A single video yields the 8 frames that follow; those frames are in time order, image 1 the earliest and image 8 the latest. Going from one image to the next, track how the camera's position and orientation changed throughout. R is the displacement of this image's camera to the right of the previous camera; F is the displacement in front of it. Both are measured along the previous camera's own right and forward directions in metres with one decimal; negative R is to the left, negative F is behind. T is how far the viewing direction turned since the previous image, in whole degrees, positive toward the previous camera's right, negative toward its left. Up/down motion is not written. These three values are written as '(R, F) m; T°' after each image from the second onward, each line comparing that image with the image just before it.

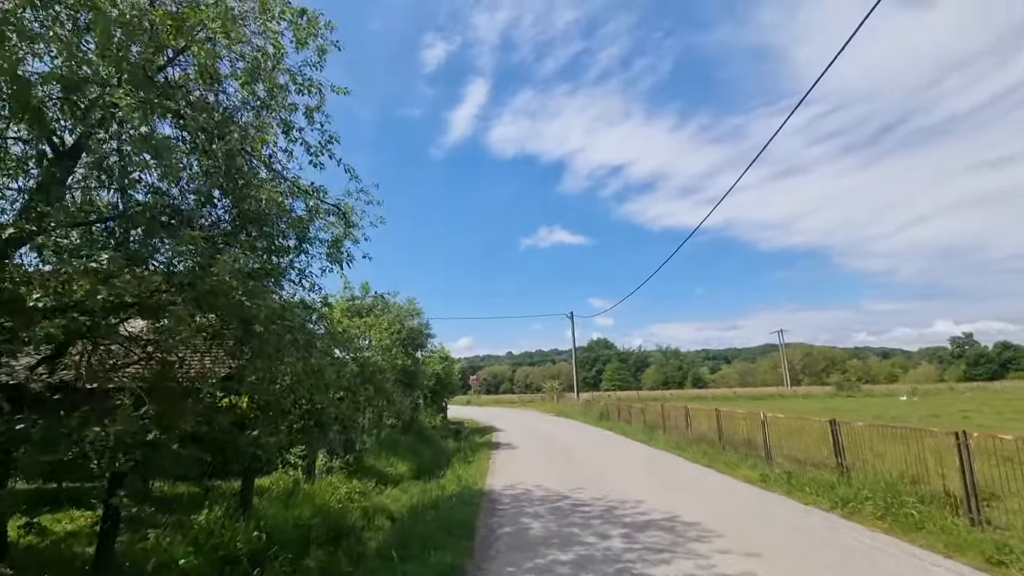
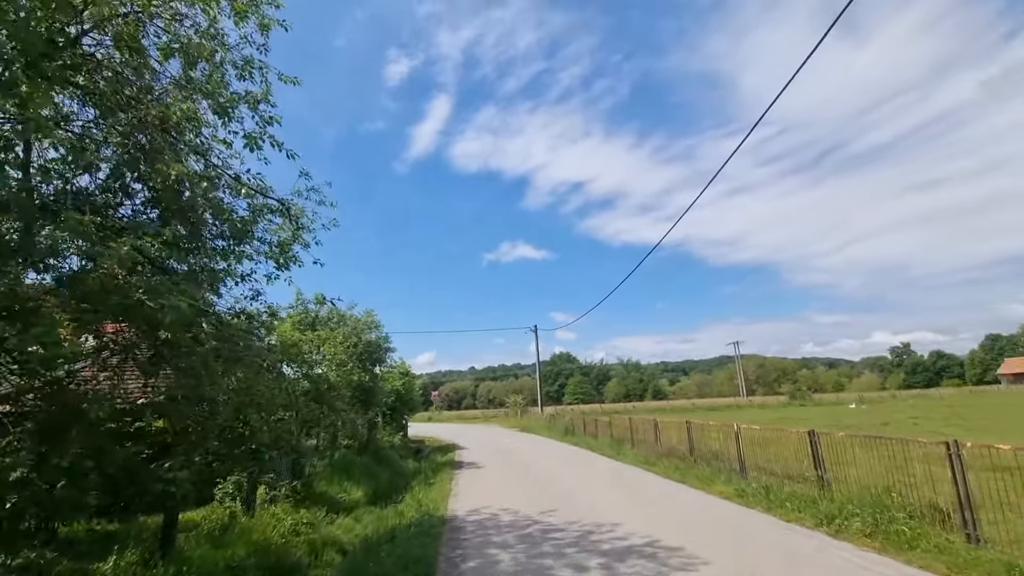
(0.0, +0.6) m; +4°
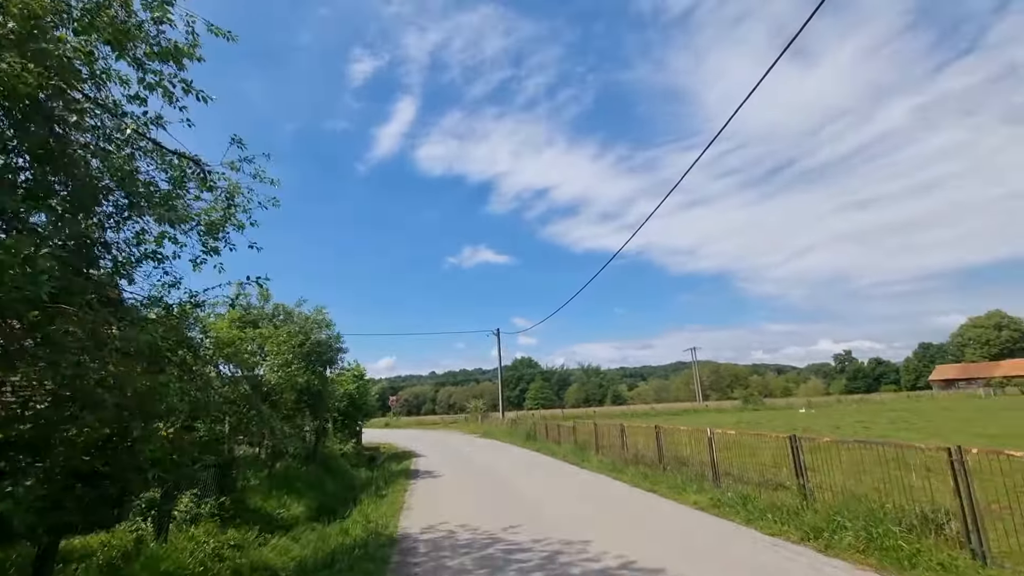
(0.0, +0.8) m; +4°
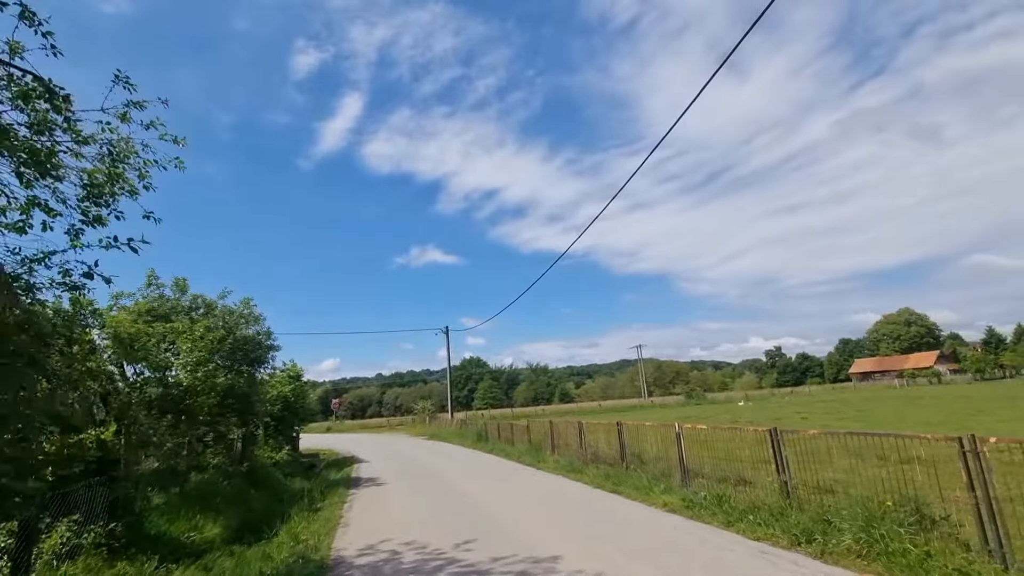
(-0.1, +1.0) m; +6°
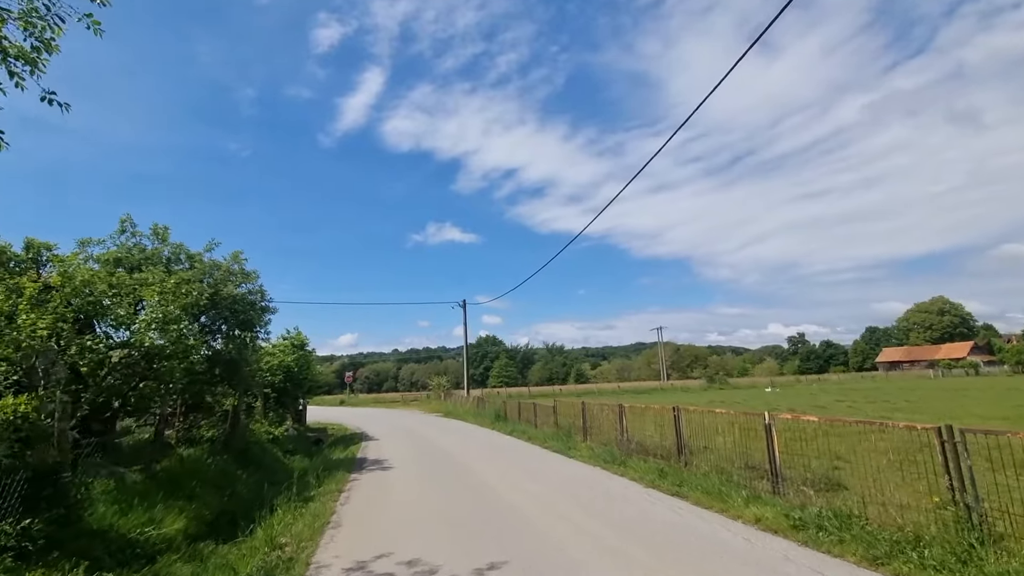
(-0.3, +2.1) m; -2°
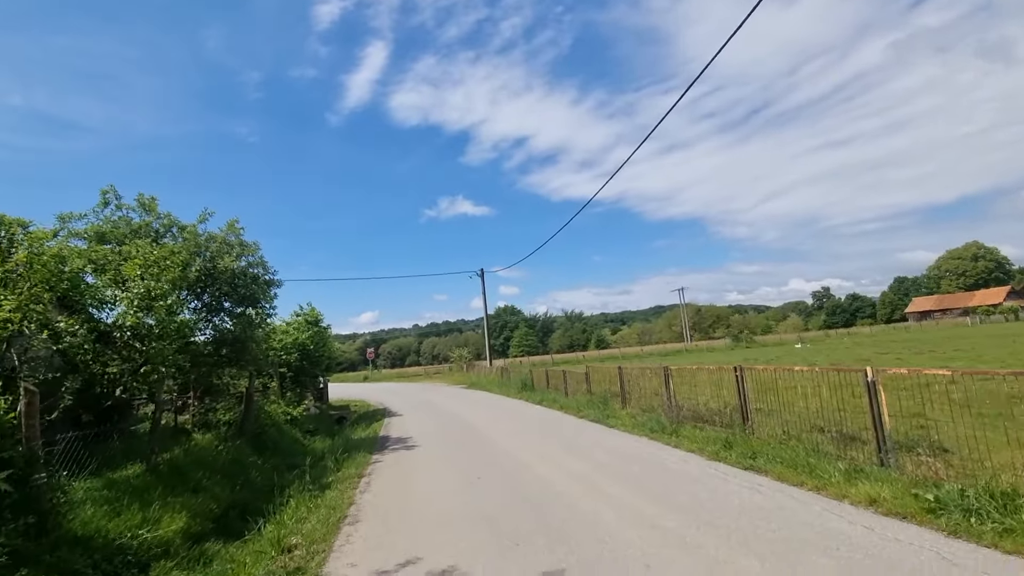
(-0.2, +1.2) m; -2°
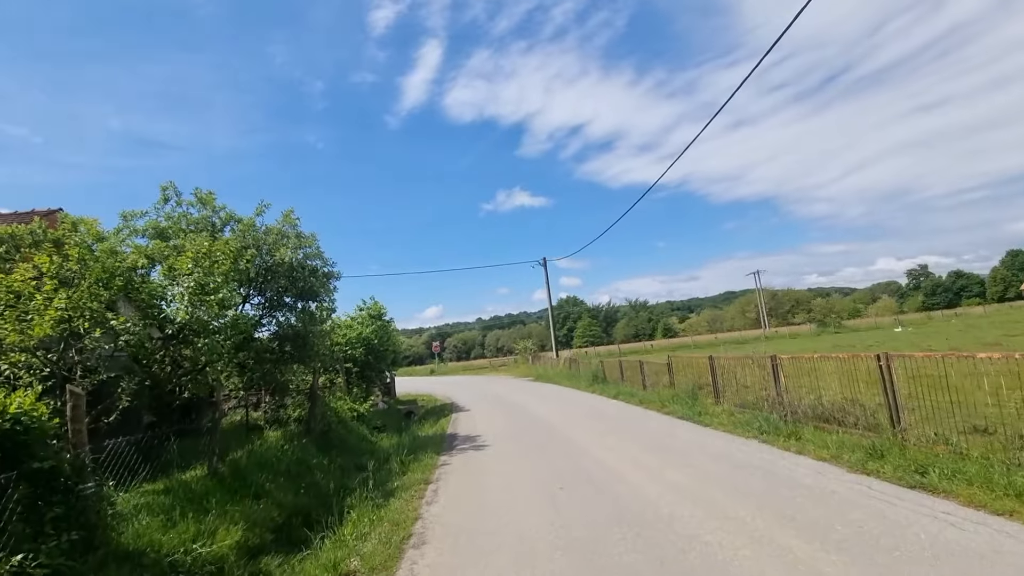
(-0.2, +1.1) m; -7°
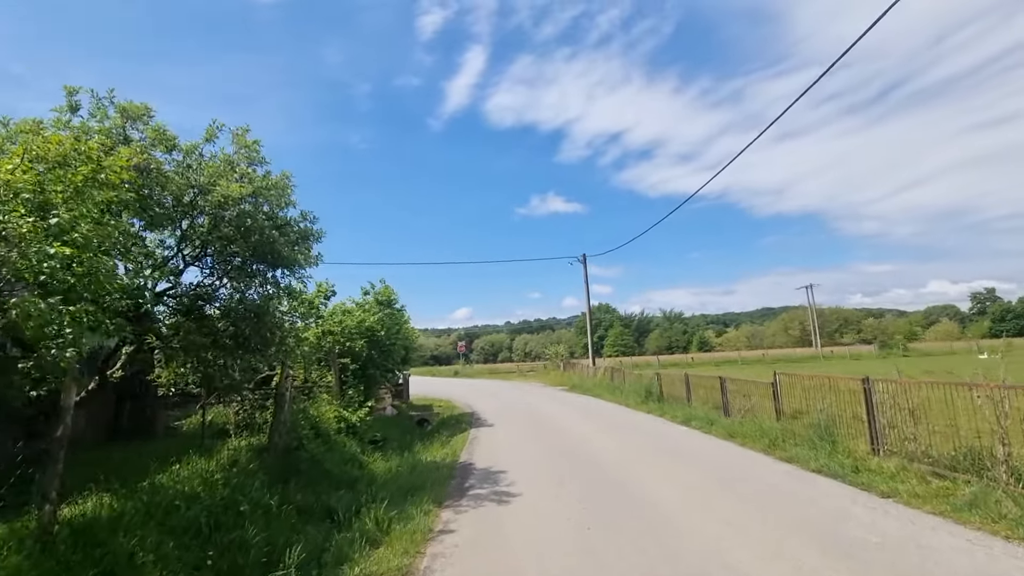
(-0.3, +3.5) m; -4°
